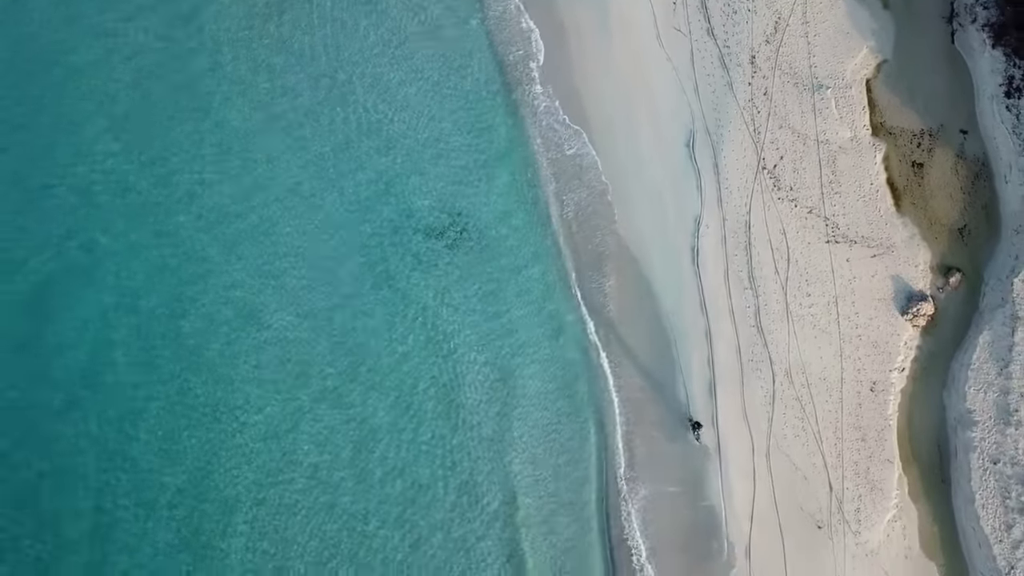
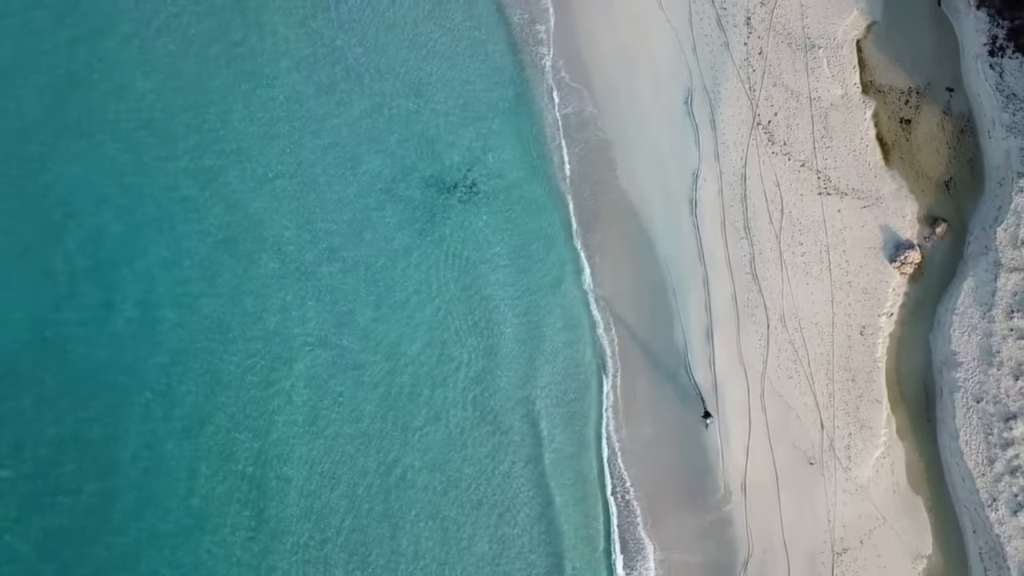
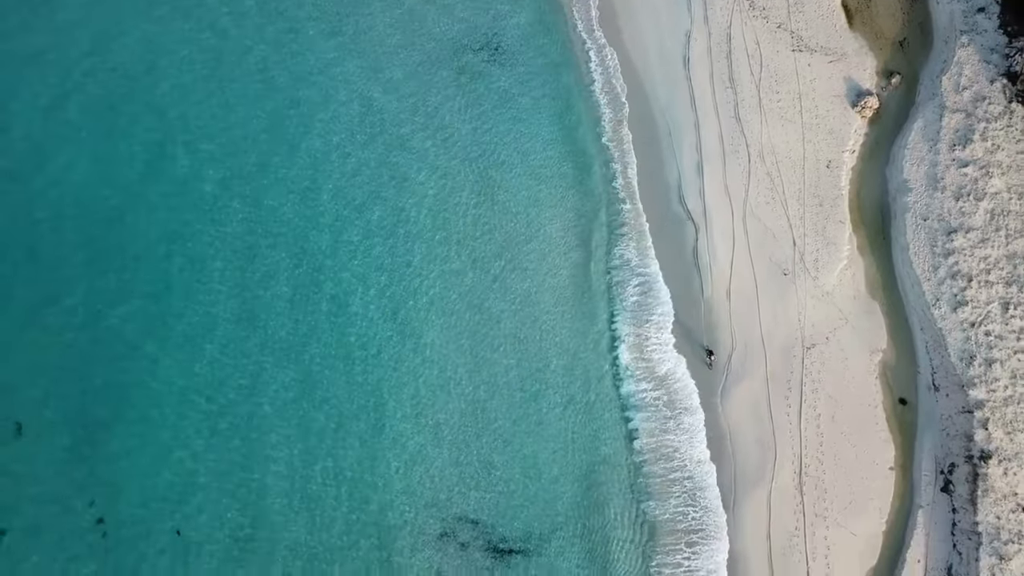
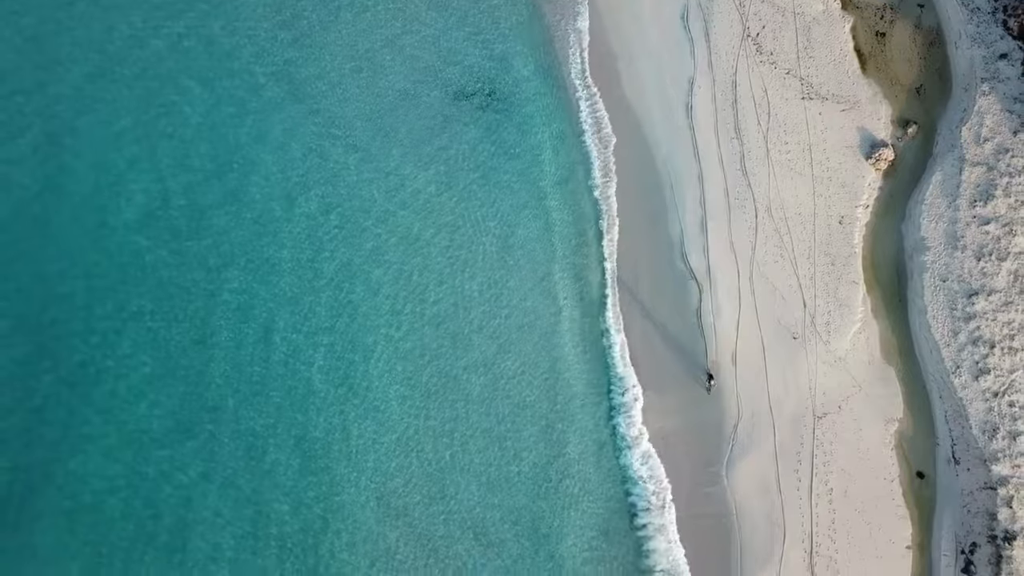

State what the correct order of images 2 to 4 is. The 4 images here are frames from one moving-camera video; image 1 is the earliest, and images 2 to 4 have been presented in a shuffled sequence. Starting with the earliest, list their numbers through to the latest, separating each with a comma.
2, 4, 3
